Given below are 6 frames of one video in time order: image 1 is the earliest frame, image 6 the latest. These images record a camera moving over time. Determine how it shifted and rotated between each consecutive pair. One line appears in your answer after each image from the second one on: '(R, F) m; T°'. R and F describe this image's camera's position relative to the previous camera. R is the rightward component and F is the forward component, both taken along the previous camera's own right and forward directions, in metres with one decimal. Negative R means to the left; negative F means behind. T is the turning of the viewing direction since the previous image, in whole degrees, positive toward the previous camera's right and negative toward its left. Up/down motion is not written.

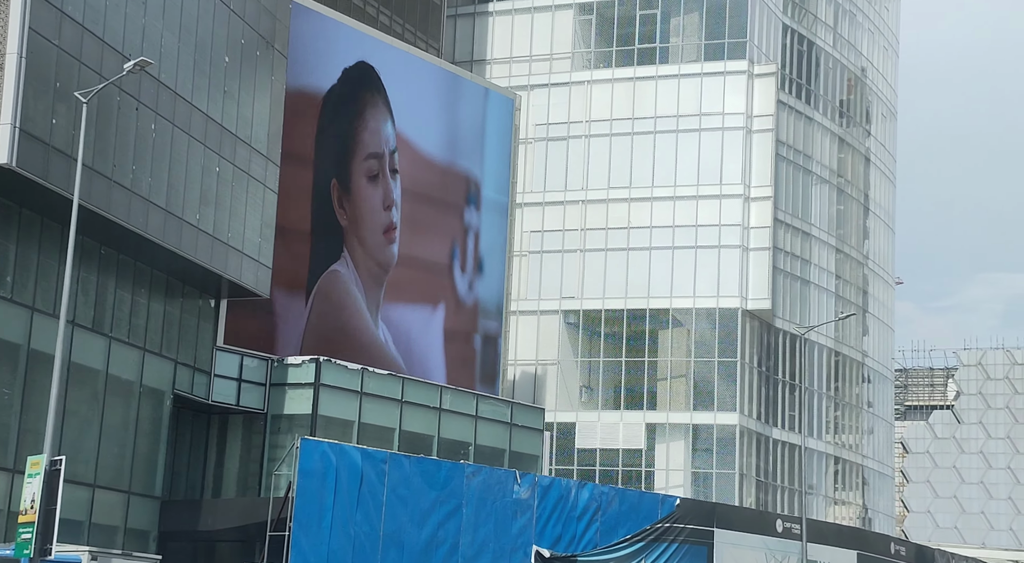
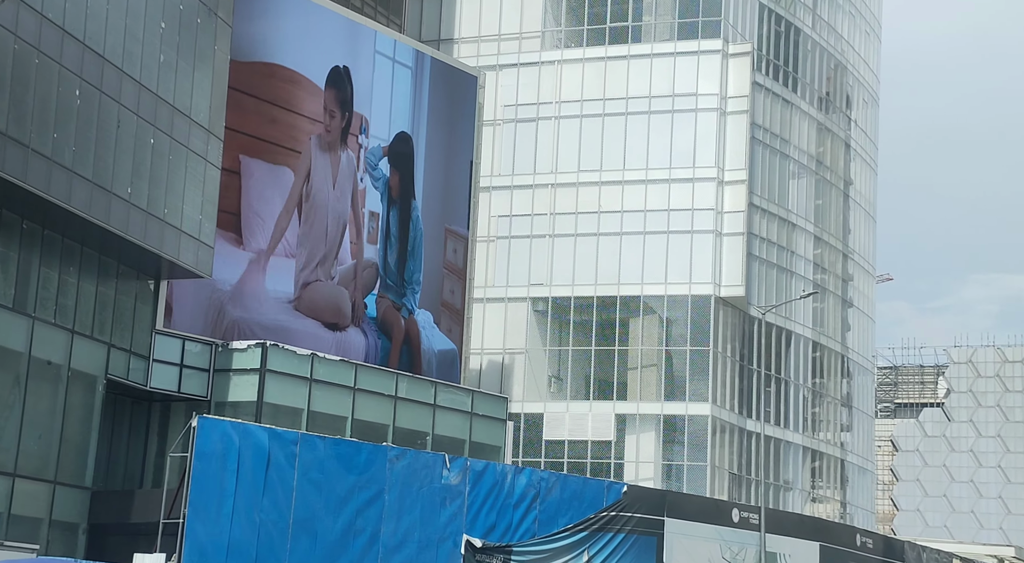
(+1.1, +2.3) m; 0°
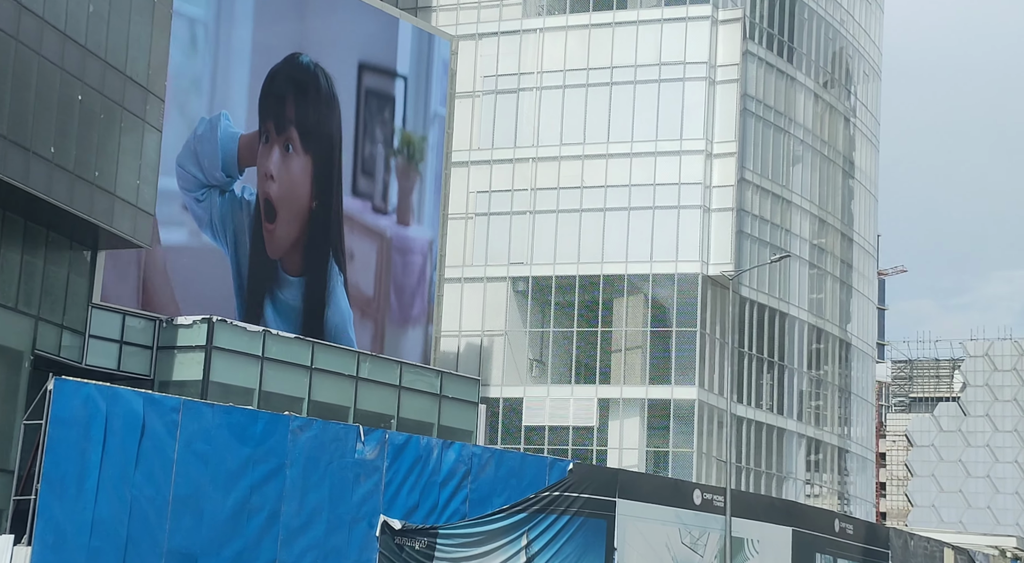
(+1.4, +3.2) m; -1°
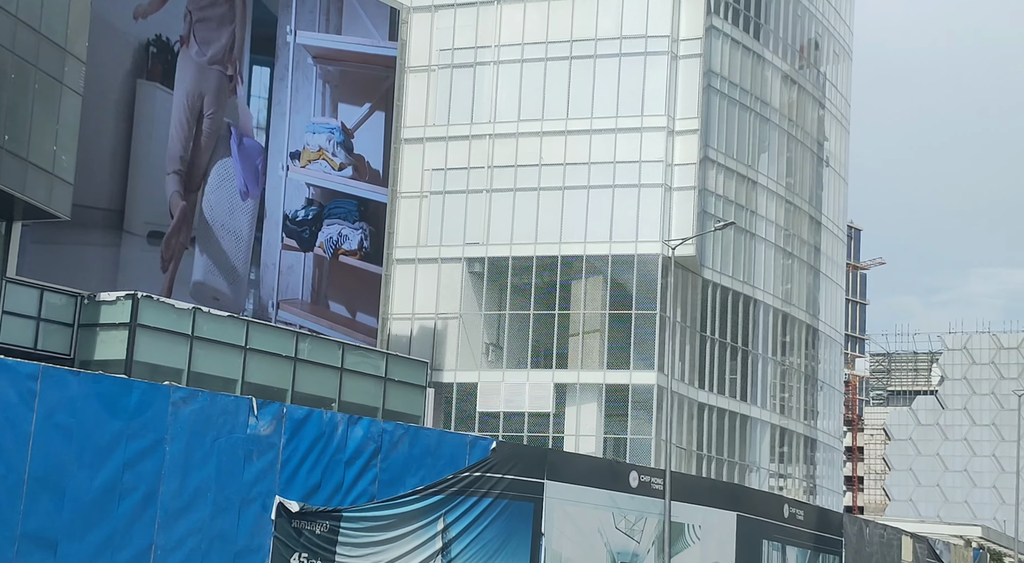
(+1.0, +2.3) m; +1°
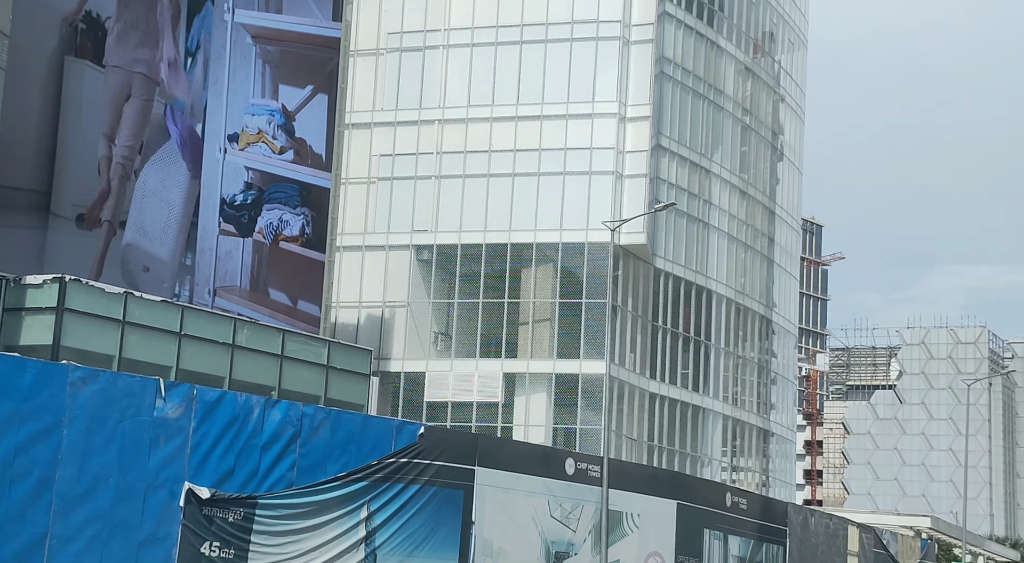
(+0.5, +1.0) m; +1°
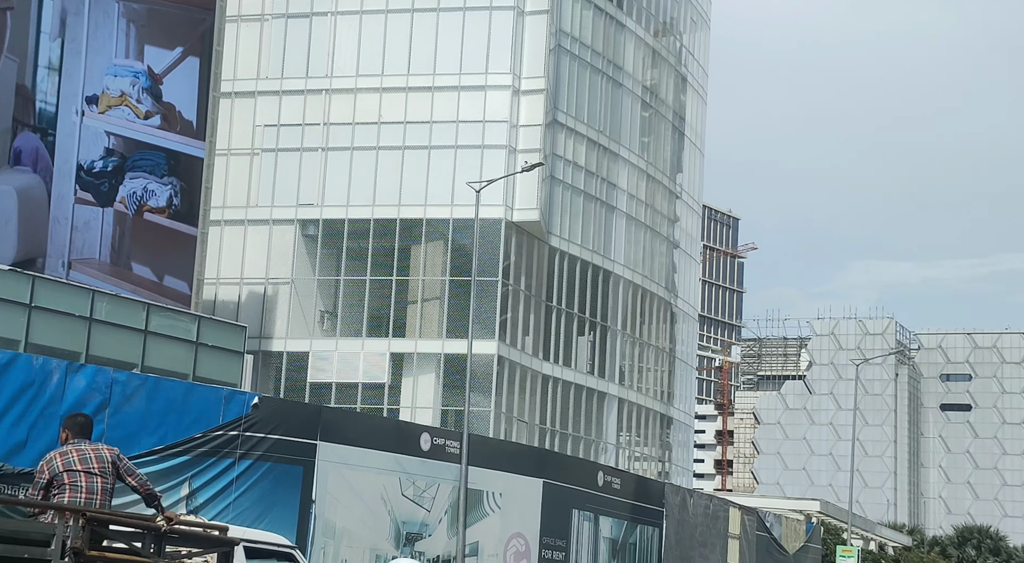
(+1.0, +2.1) m; +3°
